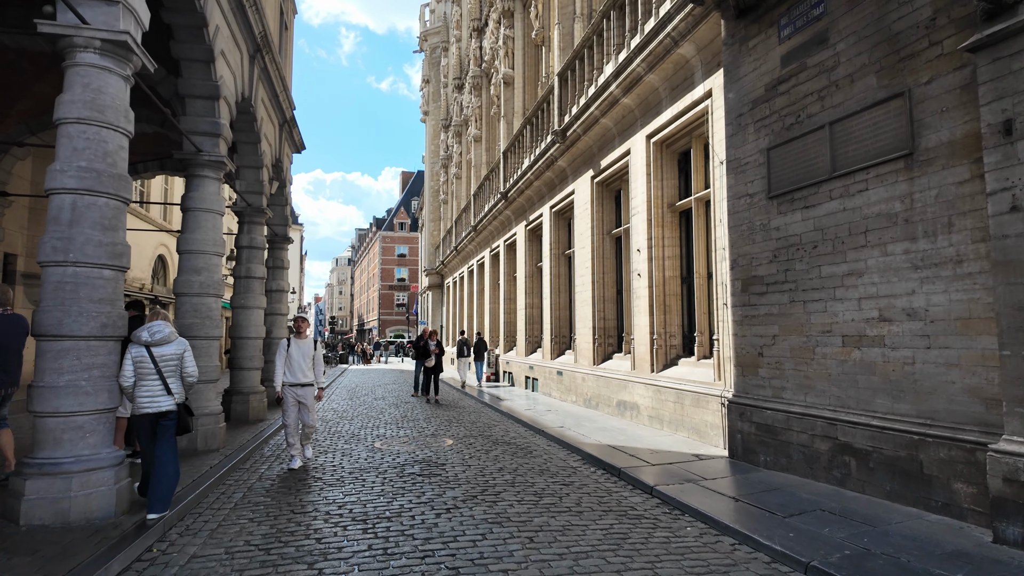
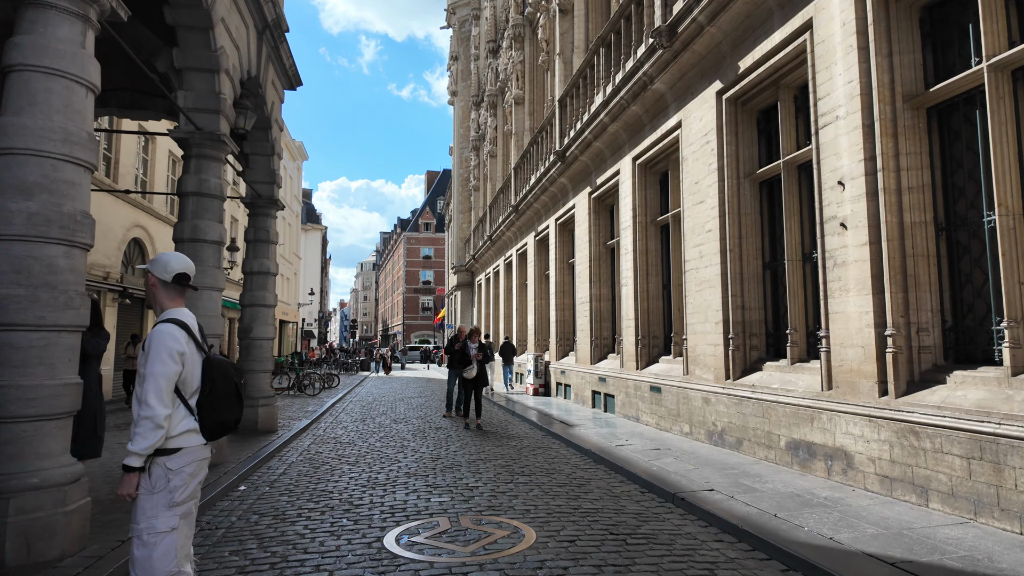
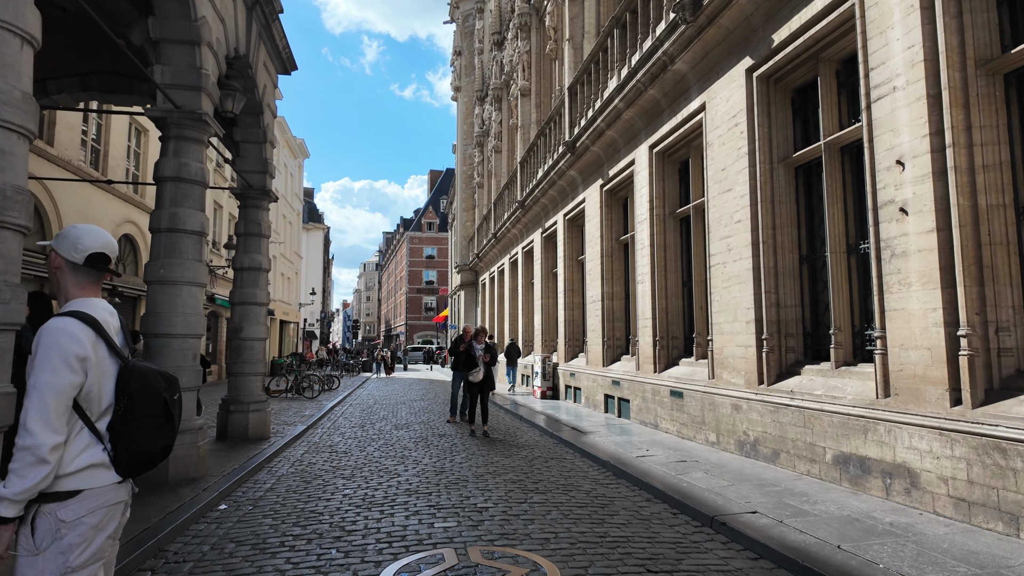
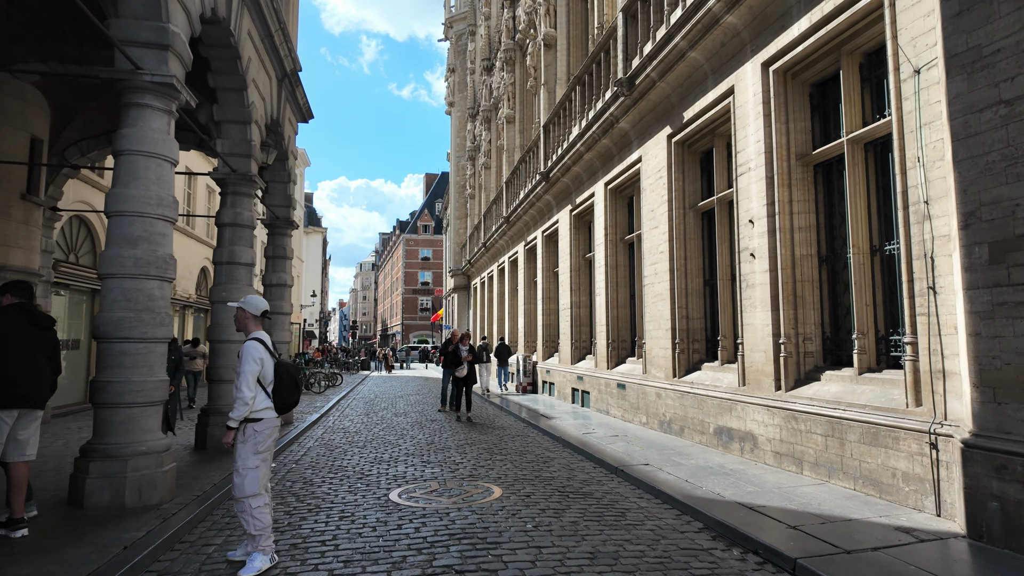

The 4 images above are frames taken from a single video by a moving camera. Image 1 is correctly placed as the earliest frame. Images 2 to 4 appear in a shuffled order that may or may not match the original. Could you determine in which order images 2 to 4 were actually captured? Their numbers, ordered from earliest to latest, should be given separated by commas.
4, 2, 3
